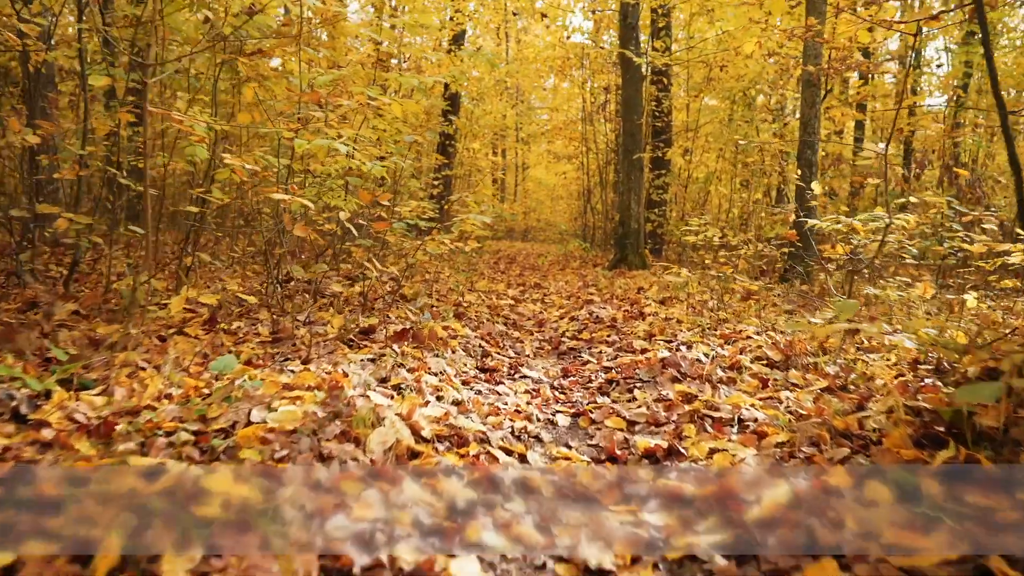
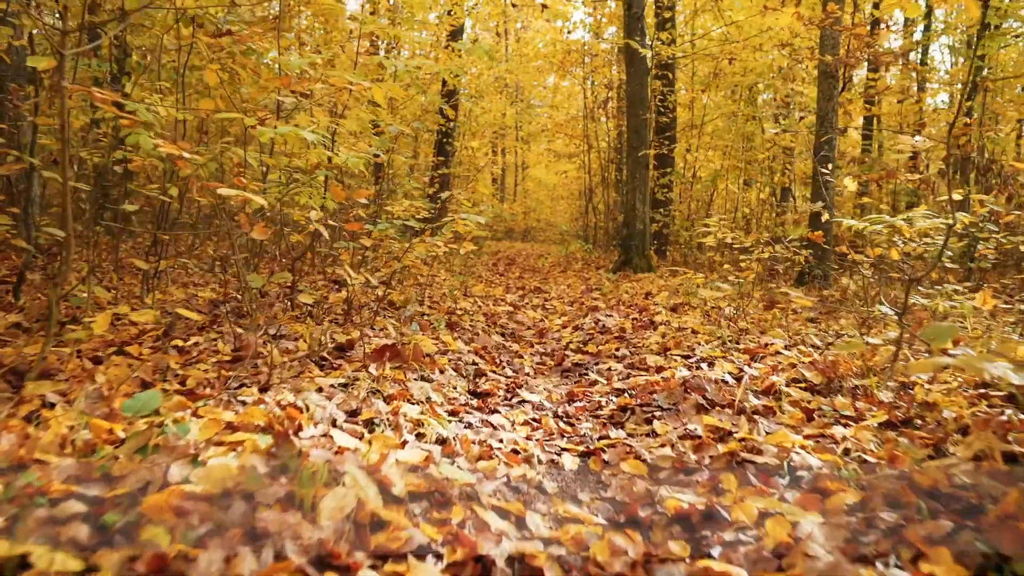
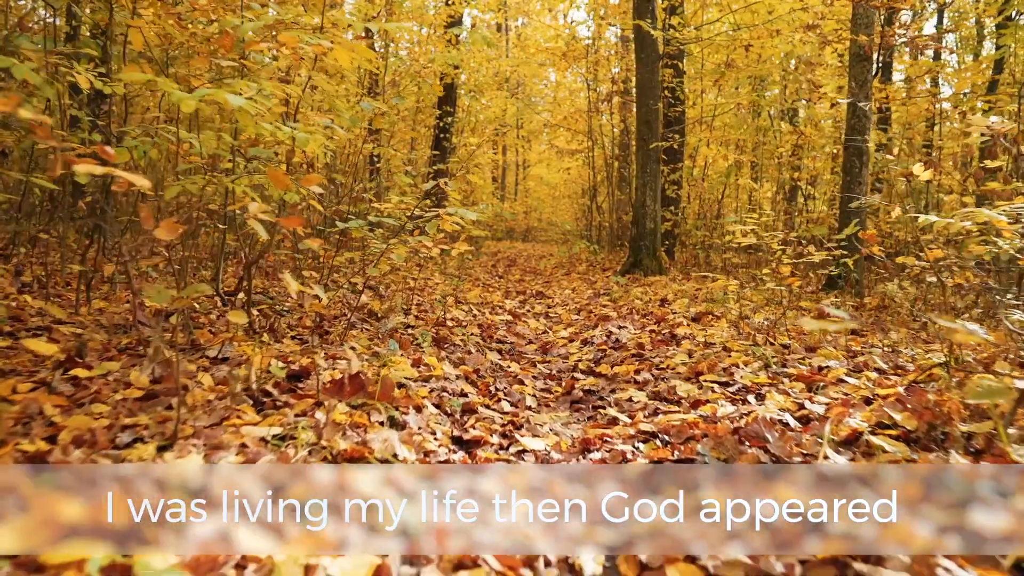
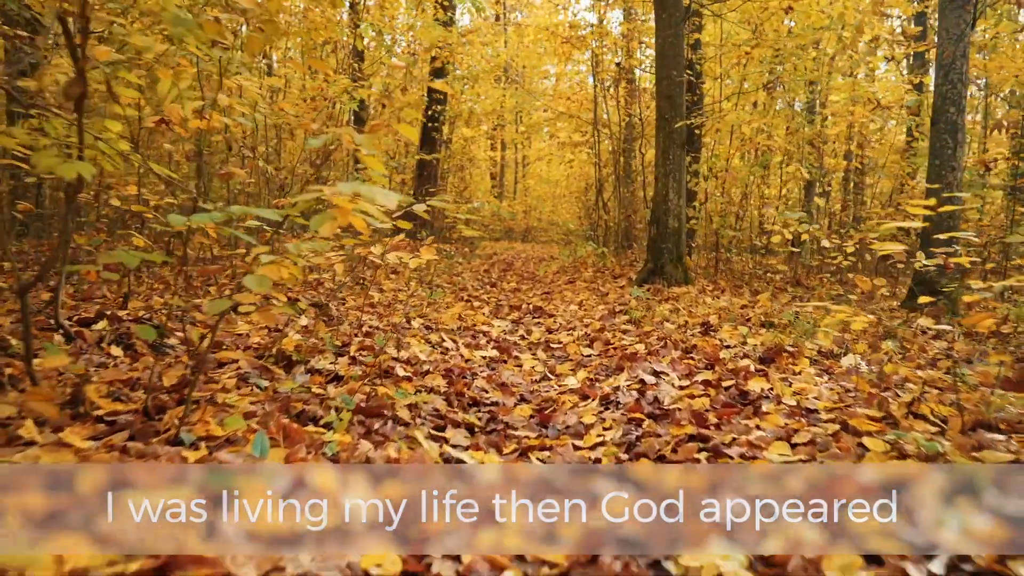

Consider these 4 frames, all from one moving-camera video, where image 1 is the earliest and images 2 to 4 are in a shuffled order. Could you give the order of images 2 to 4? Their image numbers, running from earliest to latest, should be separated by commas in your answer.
2, 3, 4
